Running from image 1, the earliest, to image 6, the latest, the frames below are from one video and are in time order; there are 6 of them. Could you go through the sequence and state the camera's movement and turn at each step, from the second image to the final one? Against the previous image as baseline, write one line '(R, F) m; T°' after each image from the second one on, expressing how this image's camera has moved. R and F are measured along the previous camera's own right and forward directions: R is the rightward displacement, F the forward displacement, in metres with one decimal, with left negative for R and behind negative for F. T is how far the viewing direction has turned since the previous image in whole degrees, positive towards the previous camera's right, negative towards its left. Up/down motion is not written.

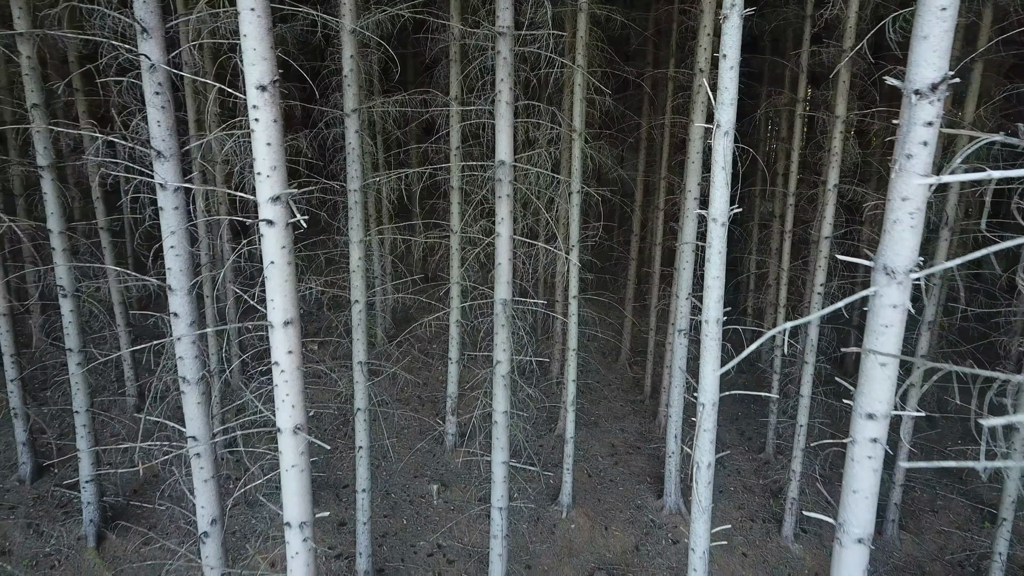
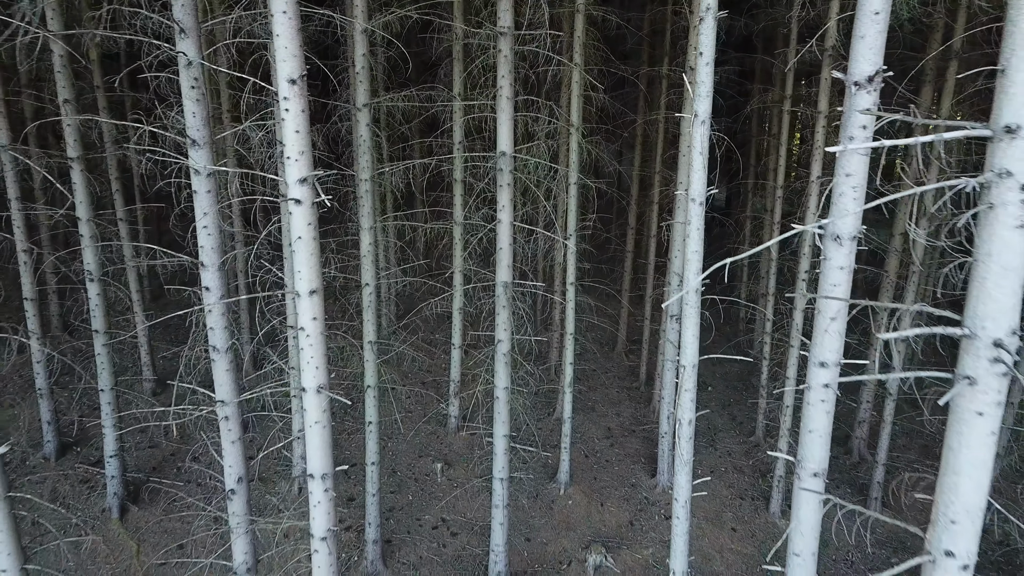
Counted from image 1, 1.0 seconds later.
(0.0, -0.6) m; 0°
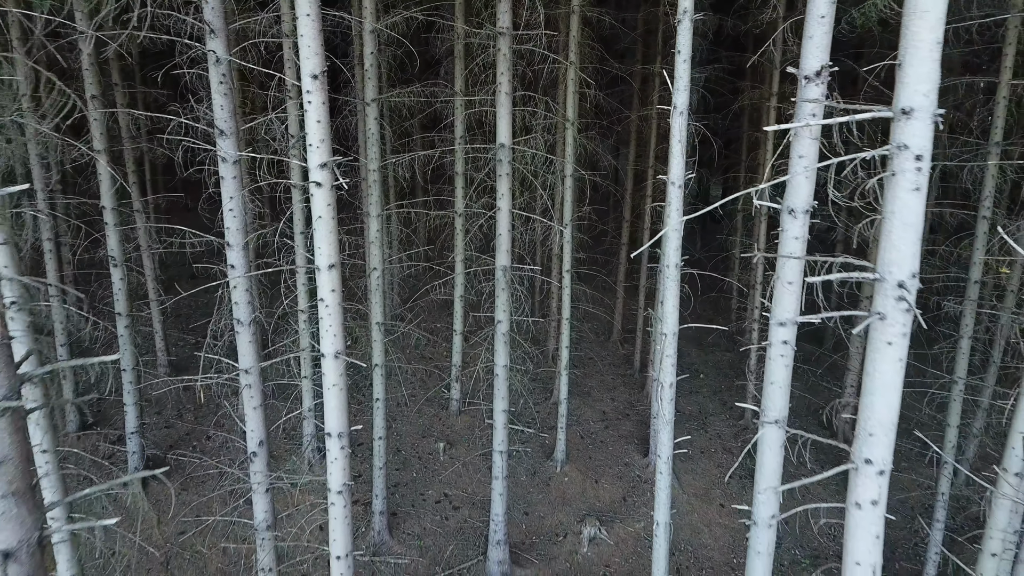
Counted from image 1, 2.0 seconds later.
(0.0, -0.6) m; 0°
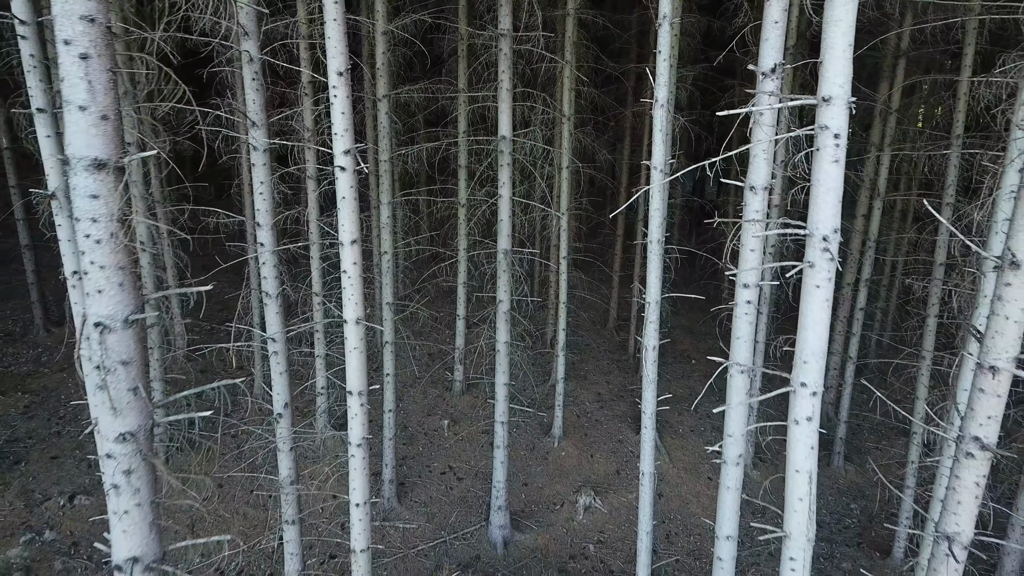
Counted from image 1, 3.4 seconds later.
(0.0, -0.8) m; 0°
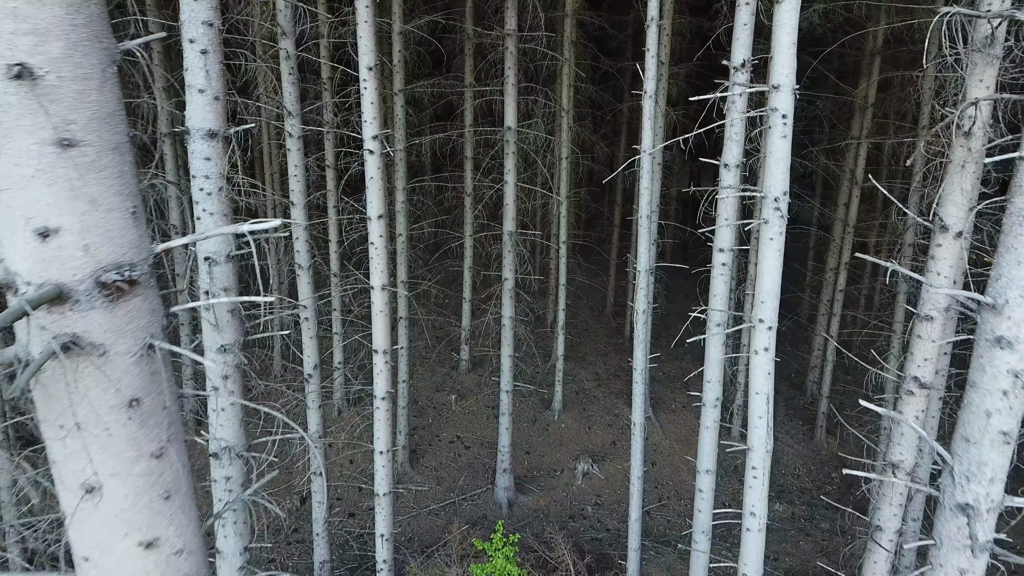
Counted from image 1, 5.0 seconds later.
(-0.1, -0.9) m; 0°
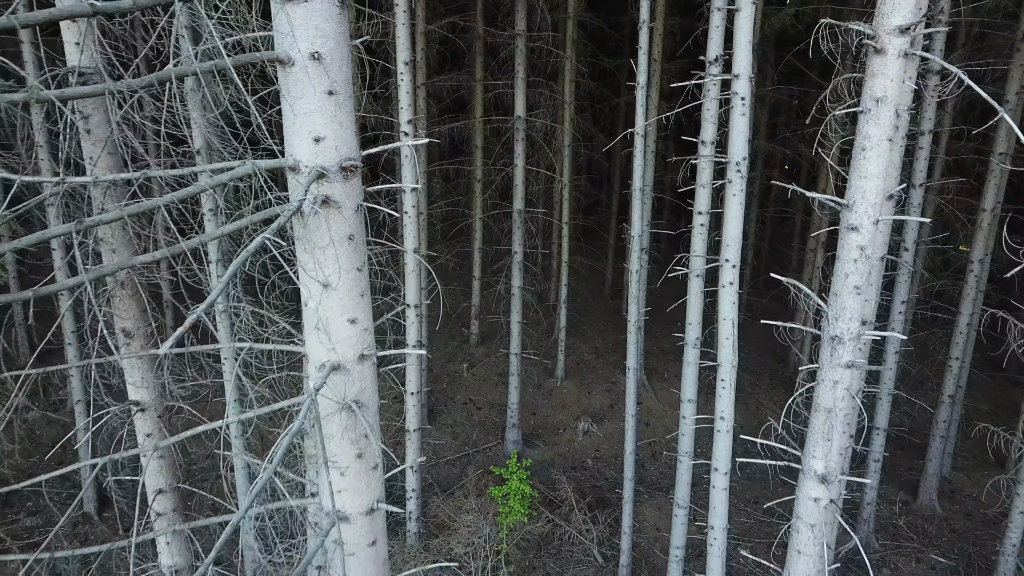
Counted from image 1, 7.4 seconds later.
(-0.2, -1.4) m; 0°
